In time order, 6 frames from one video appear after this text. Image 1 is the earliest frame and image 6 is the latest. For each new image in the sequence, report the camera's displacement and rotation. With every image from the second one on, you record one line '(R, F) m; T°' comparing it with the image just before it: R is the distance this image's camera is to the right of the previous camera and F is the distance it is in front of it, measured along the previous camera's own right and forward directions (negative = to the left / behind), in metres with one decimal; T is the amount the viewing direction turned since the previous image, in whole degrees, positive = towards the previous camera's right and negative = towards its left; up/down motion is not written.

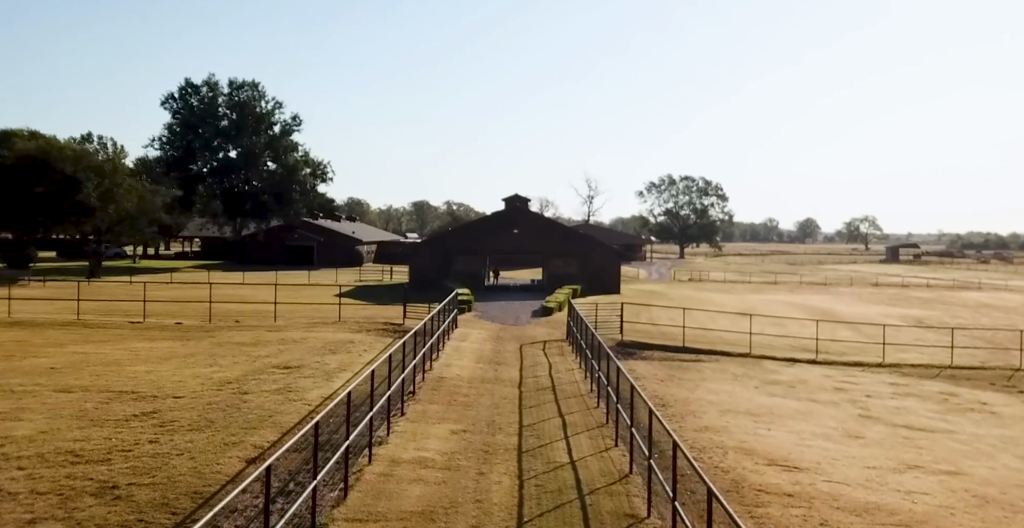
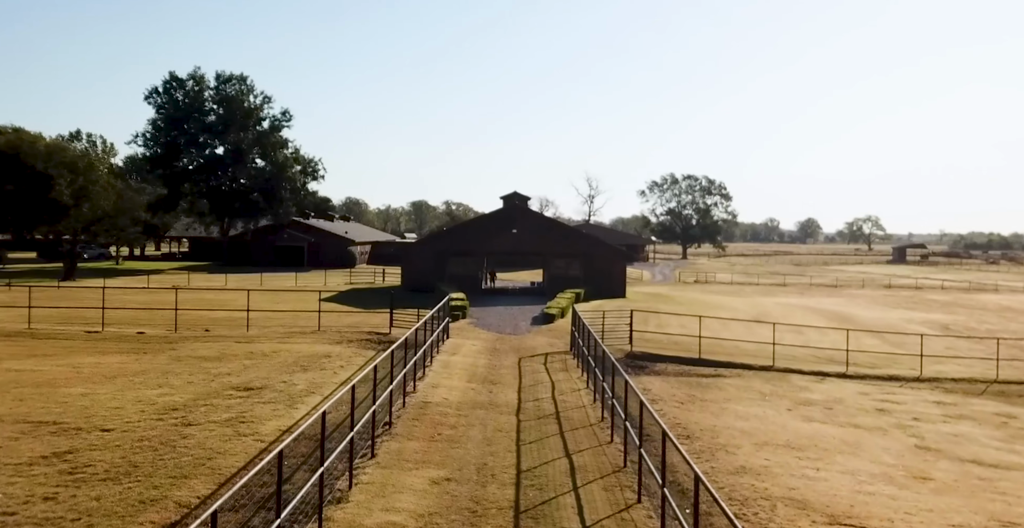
(+0.1, +3.1) m; 0°
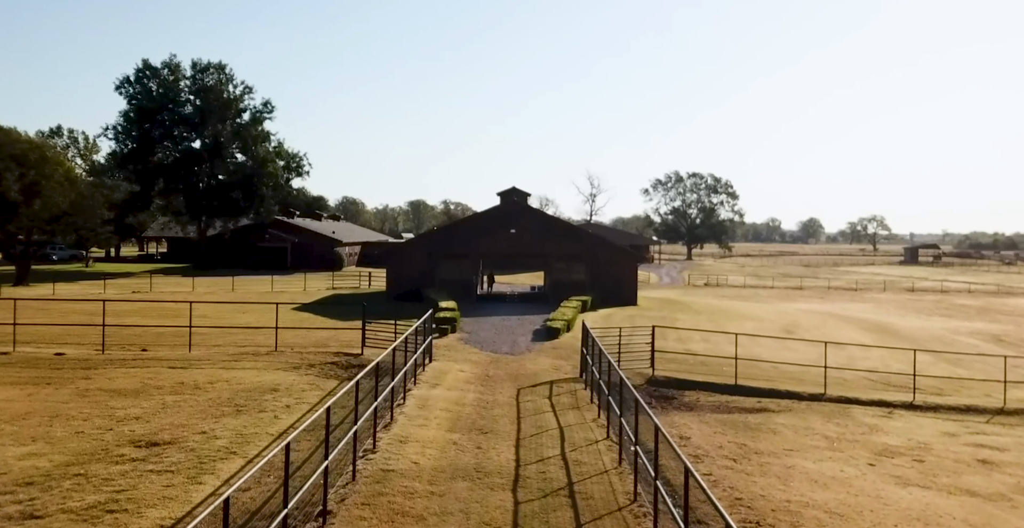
(+0.1, +5.0) m; 0°
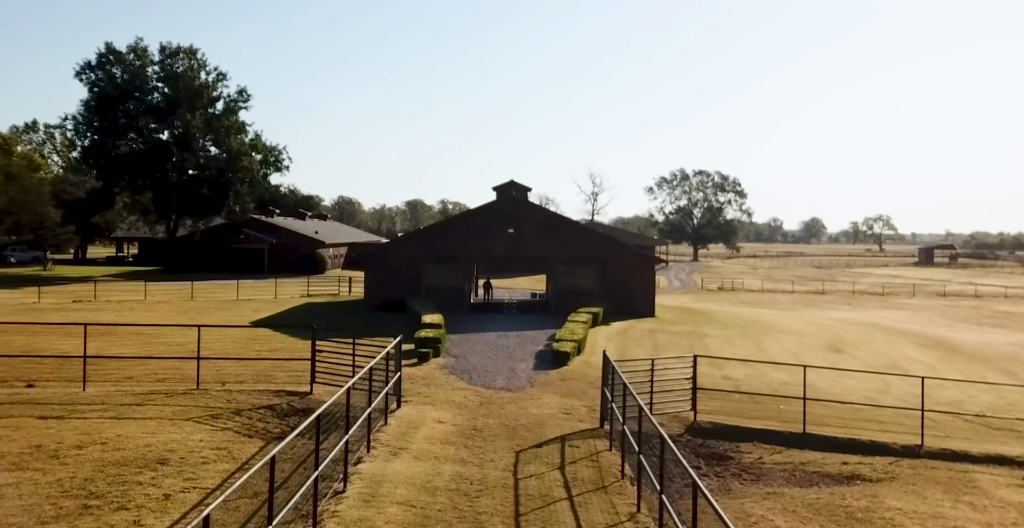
(+0.1, +5.9) m; 0°
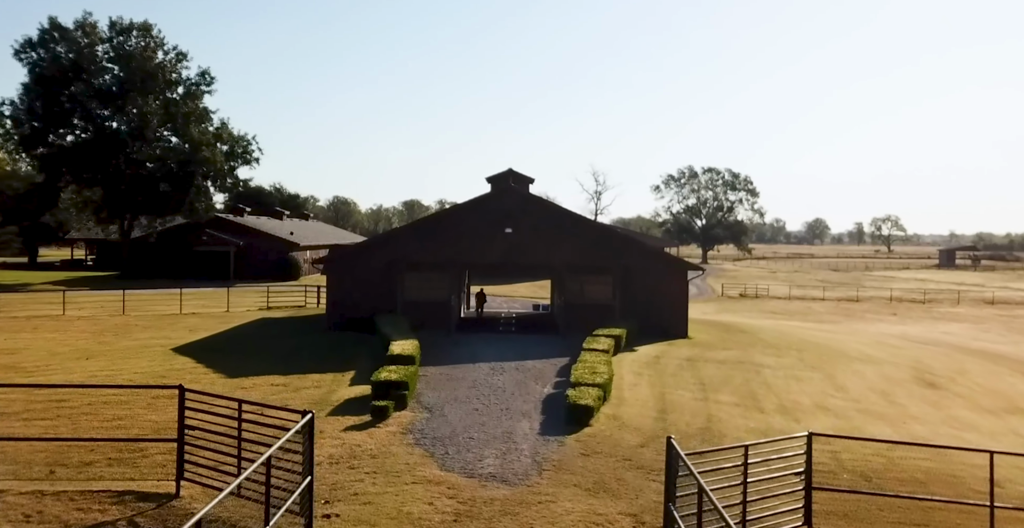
(0.0, +7.3) m; 0°
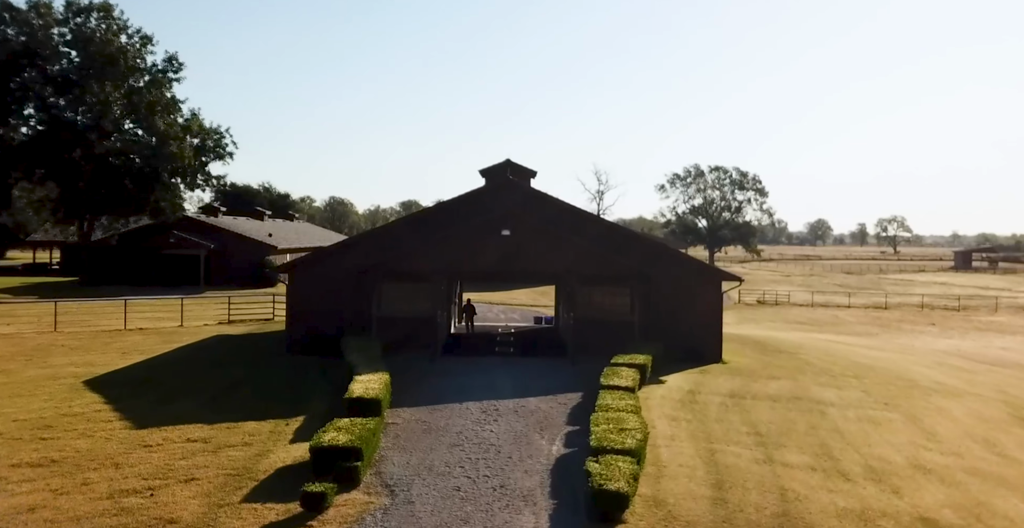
(0.0, +5.1) m; 0°
